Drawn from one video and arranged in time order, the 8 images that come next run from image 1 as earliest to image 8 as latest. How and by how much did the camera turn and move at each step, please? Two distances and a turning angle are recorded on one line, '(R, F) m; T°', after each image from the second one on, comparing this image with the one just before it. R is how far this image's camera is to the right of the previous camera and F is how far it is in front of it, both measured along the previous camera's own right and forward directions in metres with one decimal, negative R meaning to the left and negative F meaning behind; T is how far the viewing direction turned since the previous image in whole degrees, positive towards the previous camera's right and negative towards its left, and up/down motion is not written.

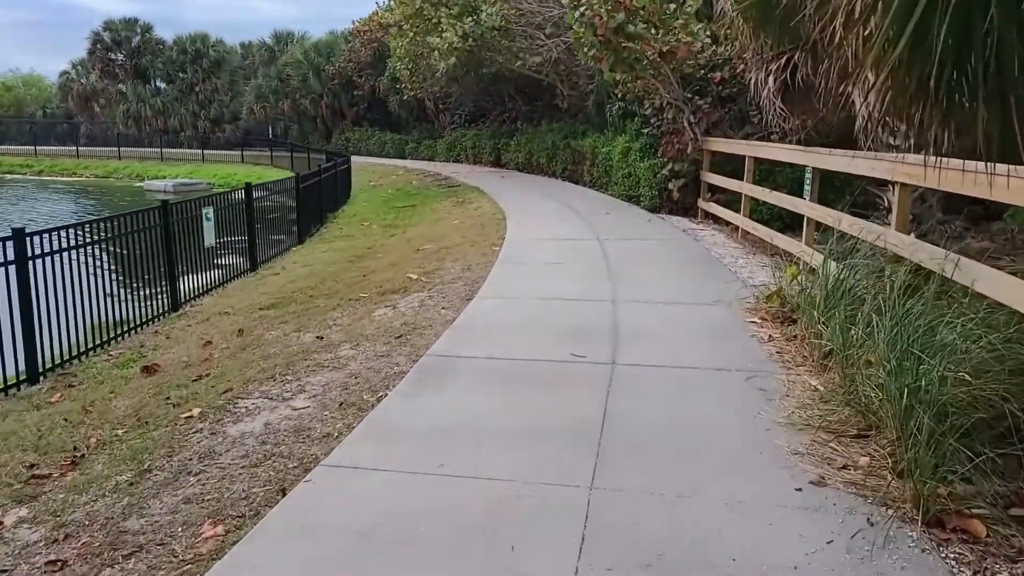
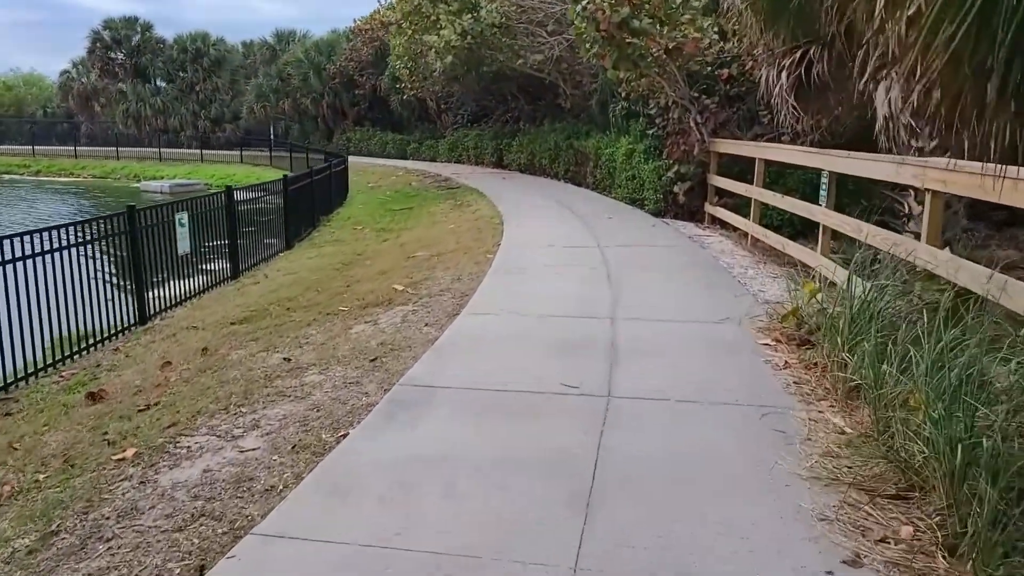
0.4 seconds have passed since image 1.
(+0.1, +0.5) m; 0°
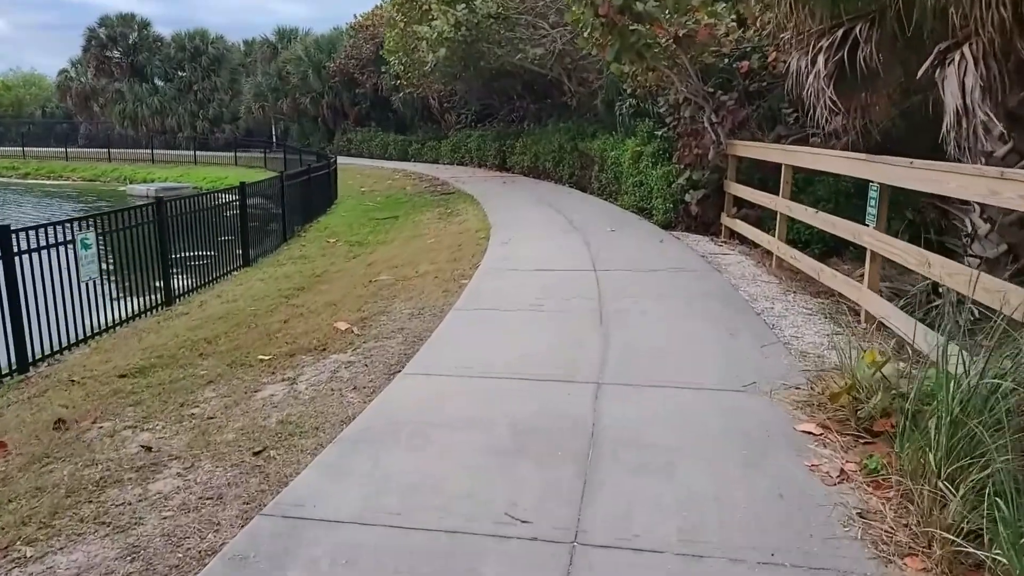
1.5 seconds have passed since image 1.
(+0.3, +1.4) m; -1°
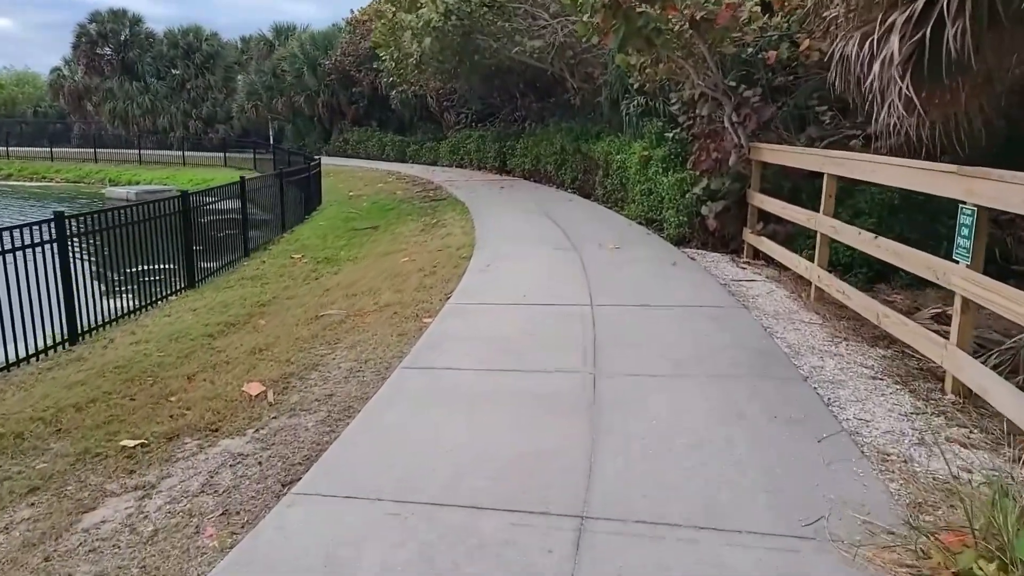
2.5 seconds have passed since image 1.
(+0.3, +1.5) m; -1°
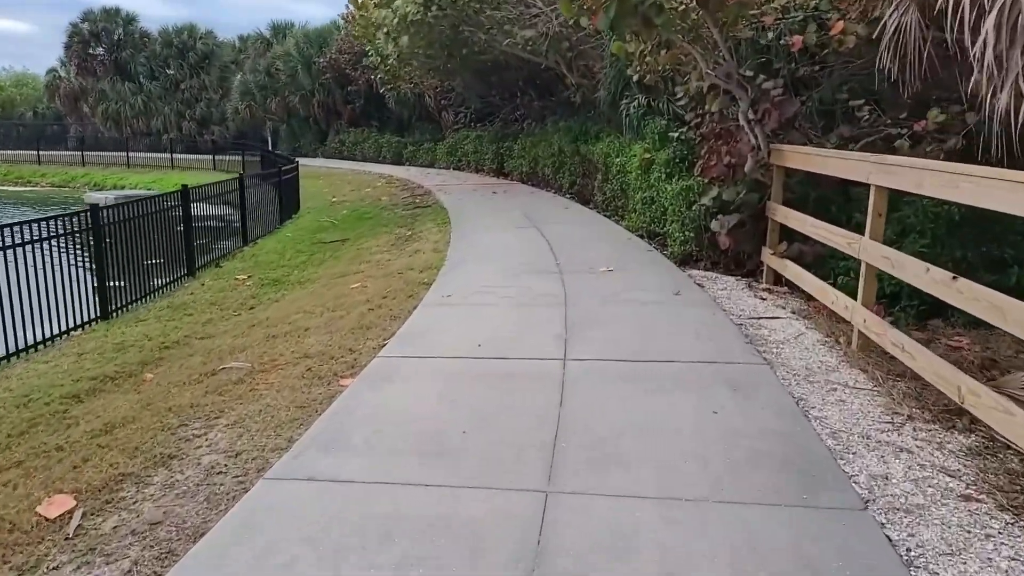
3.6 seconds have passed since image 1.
(+0.4, +1.4) m; -1°
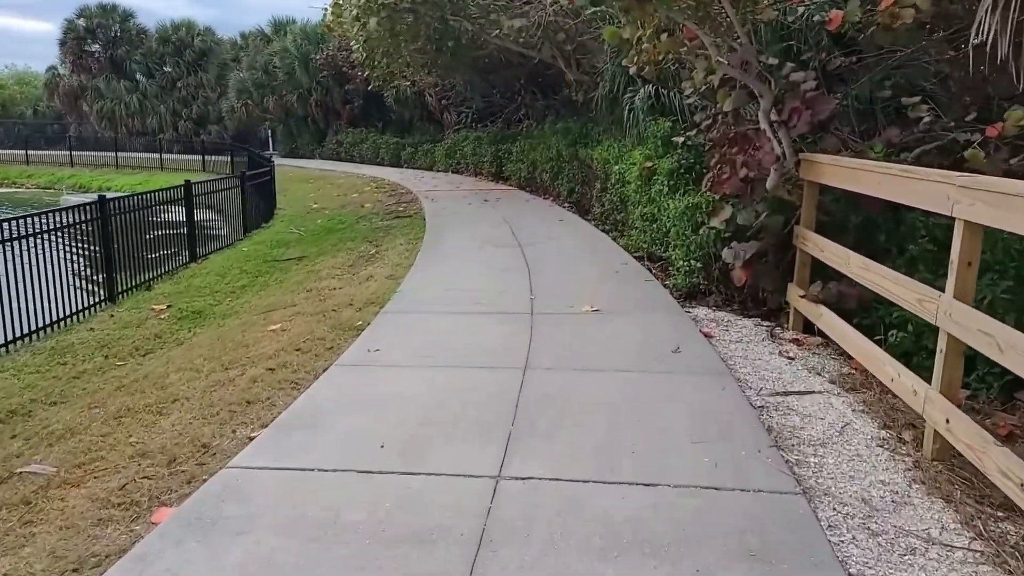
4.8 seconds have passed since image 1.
(+0.4, +1.5) m; -1°
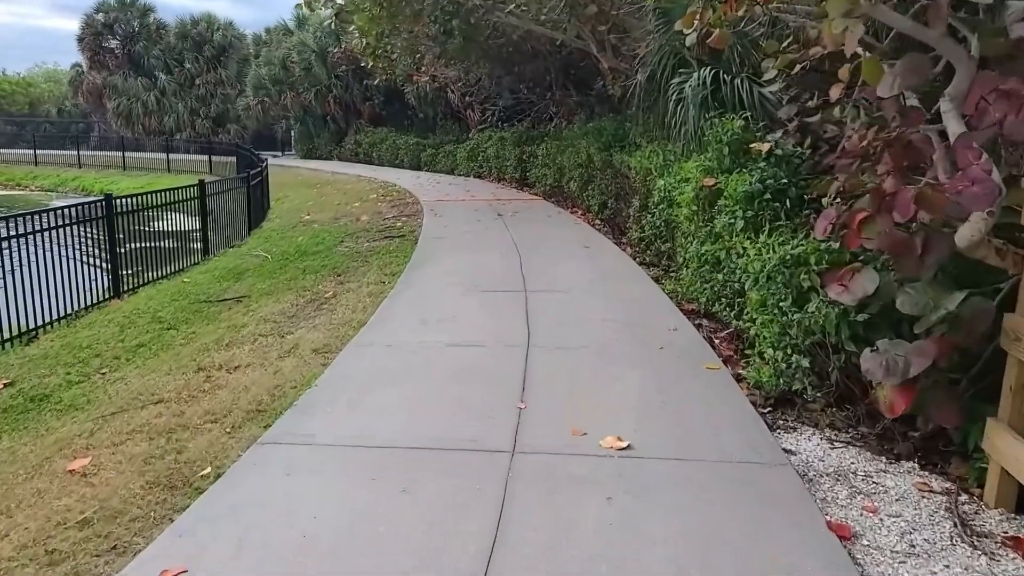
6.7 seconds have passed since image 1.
(+0.3, +2.5) m; -3°
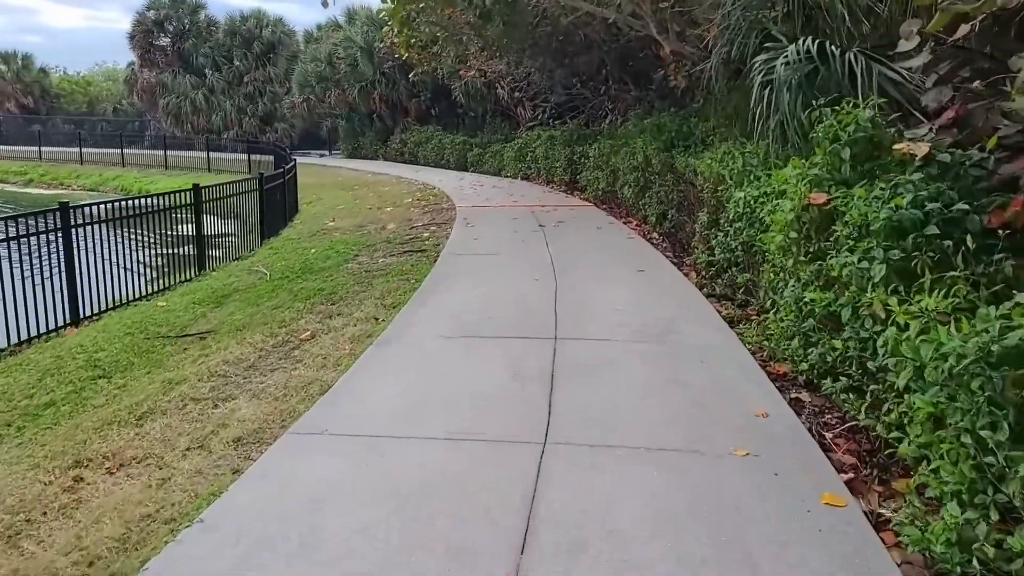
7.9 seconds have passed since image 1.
(+0.2, +1.6) m; -4°
